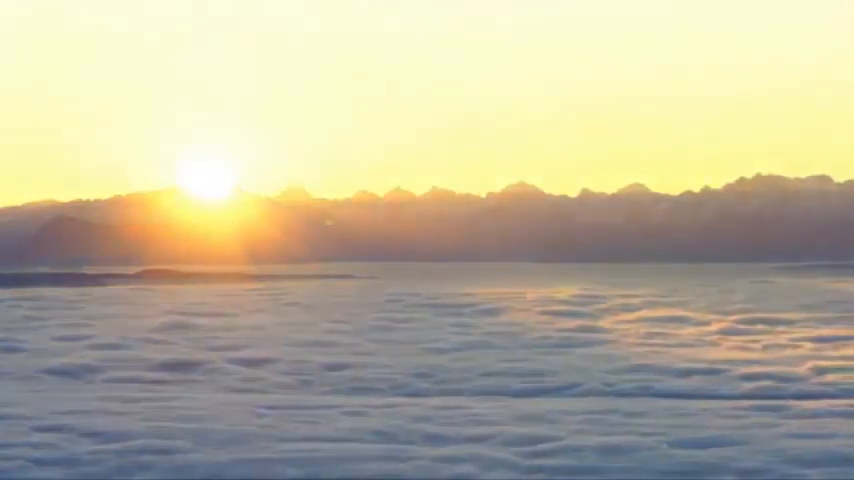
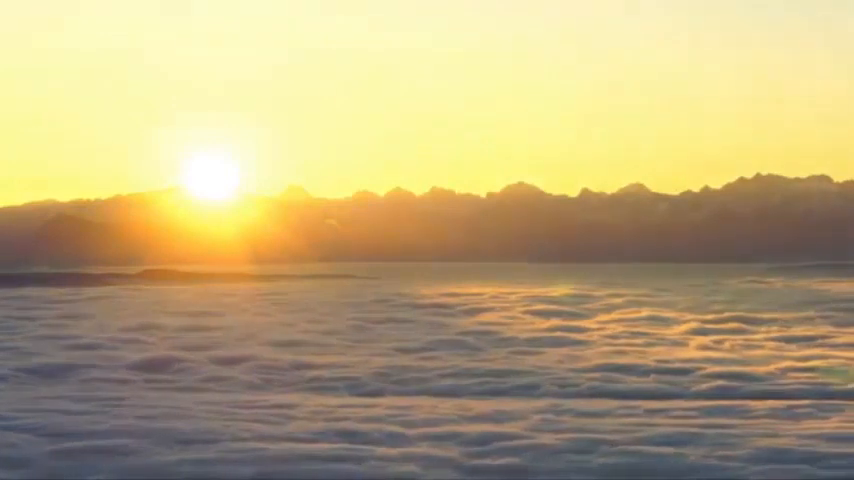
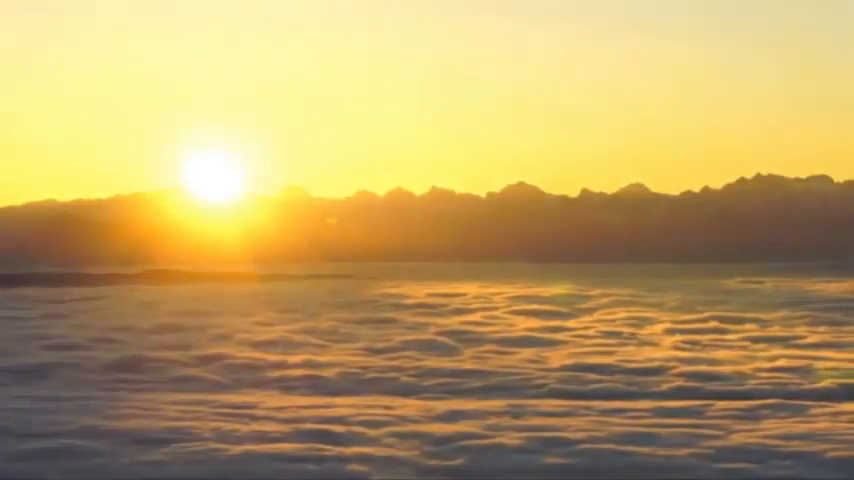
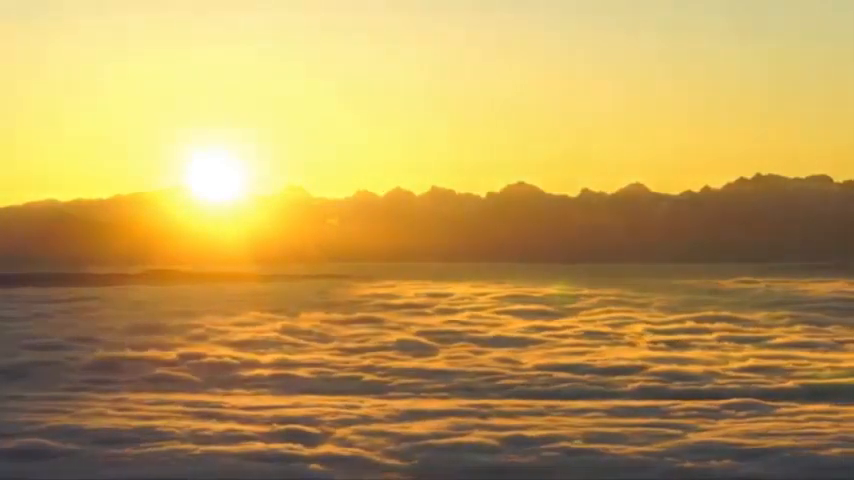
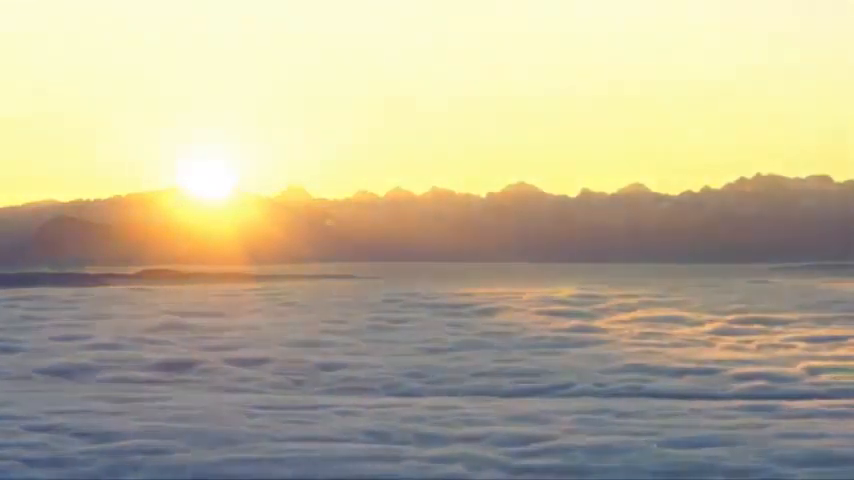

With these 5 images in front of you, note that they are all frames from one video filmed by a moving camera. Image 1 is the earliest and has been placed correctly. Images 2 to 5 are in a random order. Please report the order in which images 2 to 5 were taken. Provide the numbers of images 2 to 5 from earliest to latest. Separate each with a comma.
5, 2, 3, 4
